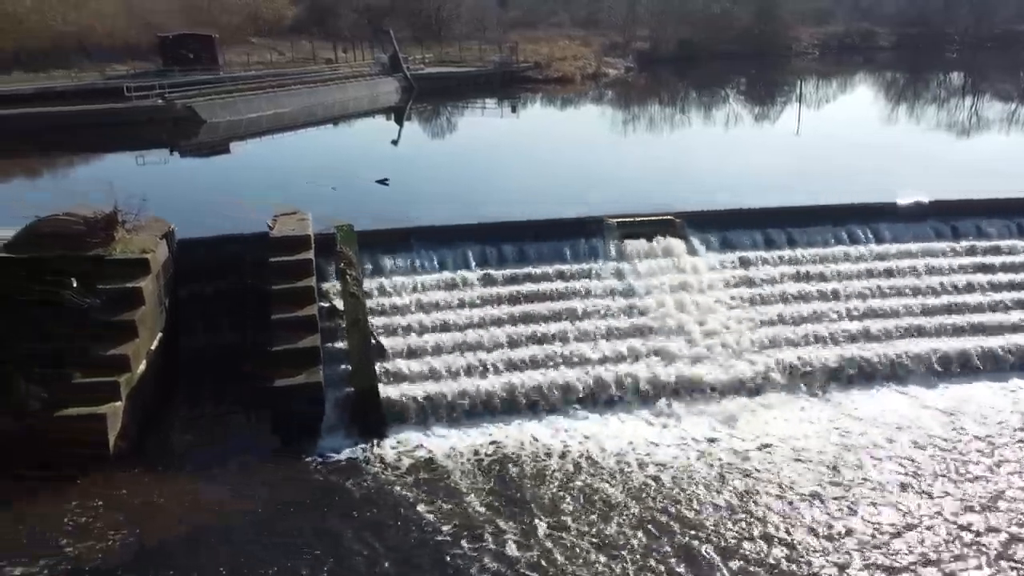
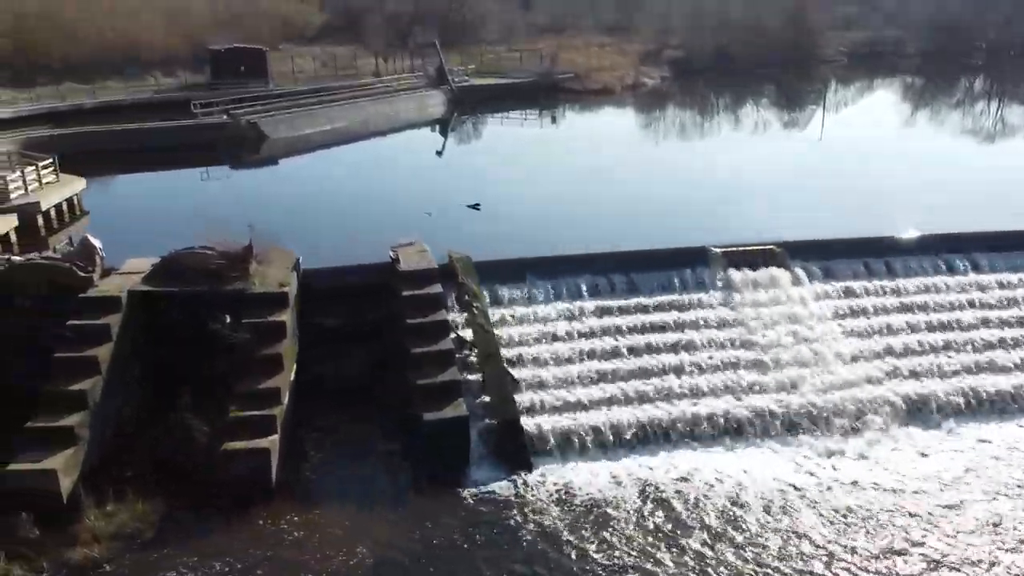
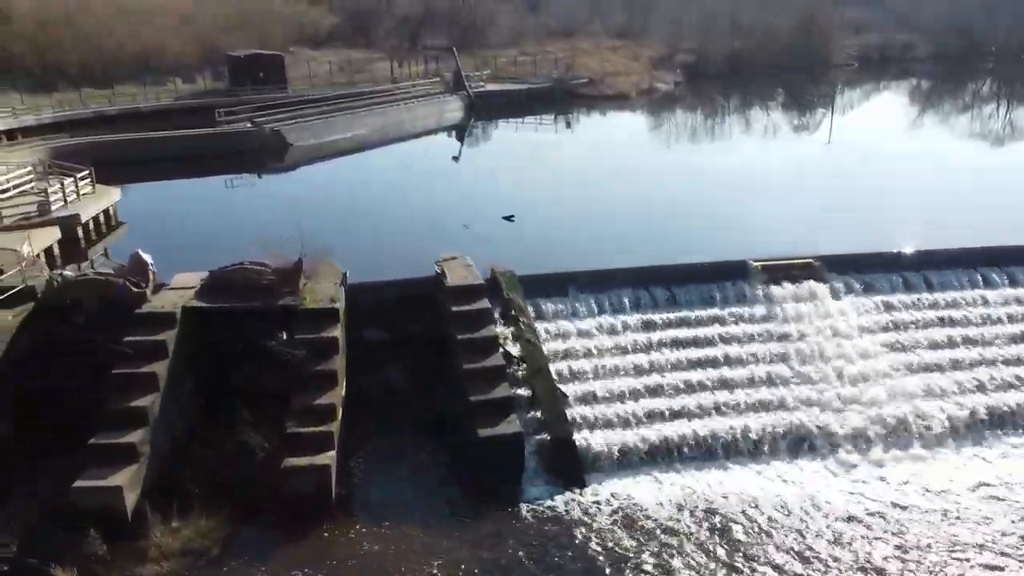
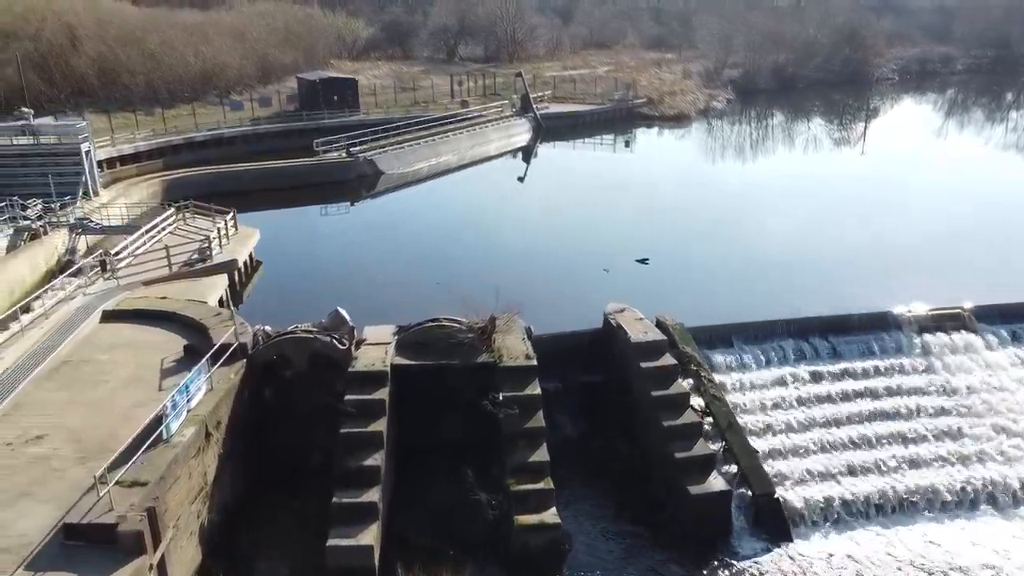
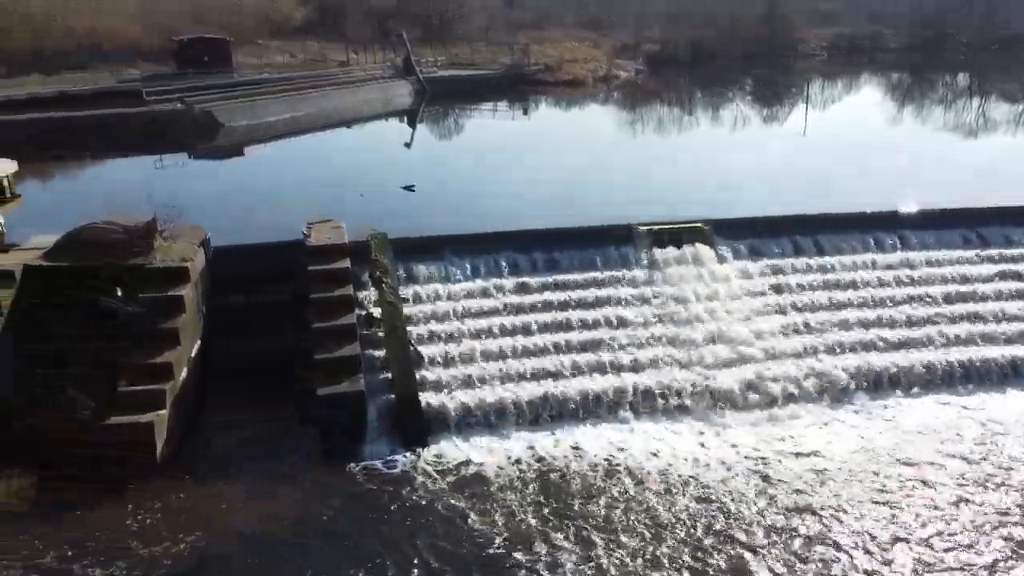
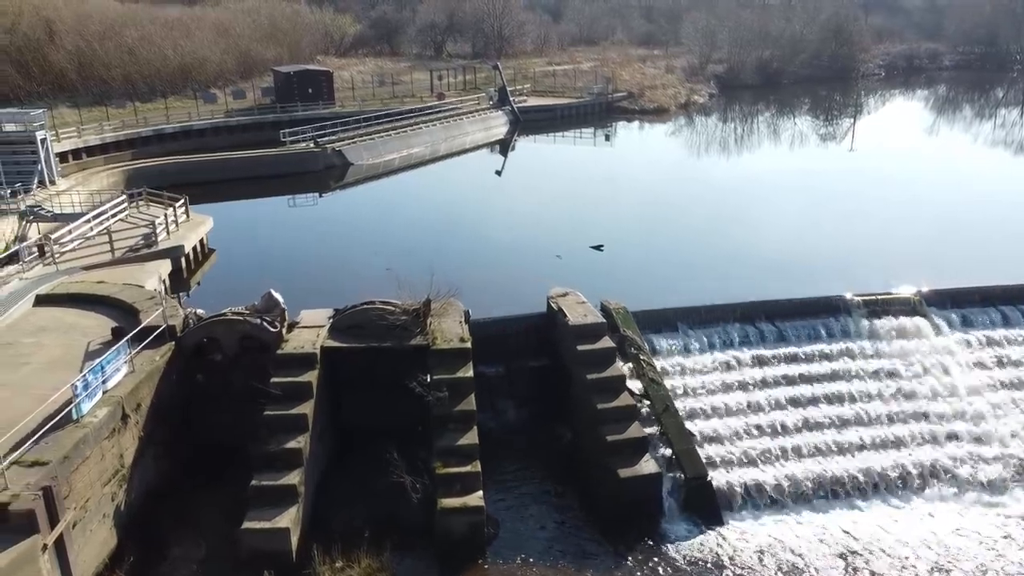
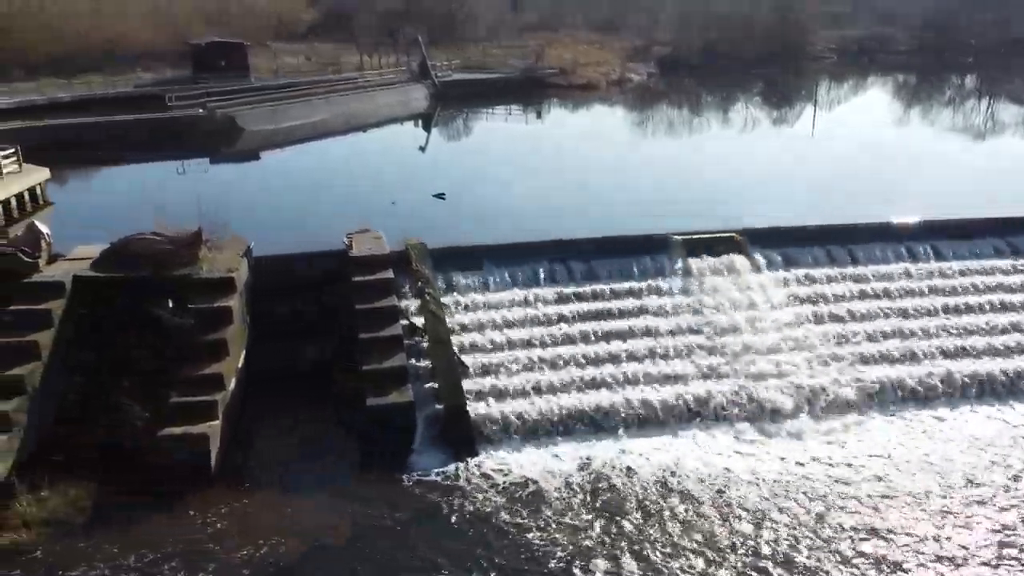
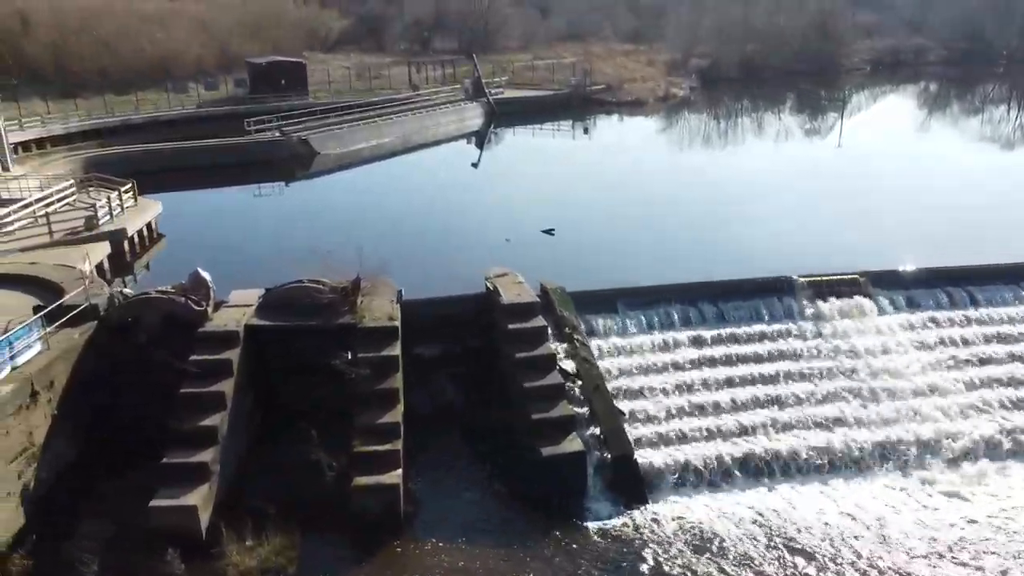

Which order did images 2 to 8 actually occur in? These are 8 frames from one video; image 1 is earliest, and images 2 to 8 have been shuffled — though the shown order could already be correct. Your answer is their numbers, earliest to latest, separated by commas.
5, 7, 2, 3, 8, 6, 4
